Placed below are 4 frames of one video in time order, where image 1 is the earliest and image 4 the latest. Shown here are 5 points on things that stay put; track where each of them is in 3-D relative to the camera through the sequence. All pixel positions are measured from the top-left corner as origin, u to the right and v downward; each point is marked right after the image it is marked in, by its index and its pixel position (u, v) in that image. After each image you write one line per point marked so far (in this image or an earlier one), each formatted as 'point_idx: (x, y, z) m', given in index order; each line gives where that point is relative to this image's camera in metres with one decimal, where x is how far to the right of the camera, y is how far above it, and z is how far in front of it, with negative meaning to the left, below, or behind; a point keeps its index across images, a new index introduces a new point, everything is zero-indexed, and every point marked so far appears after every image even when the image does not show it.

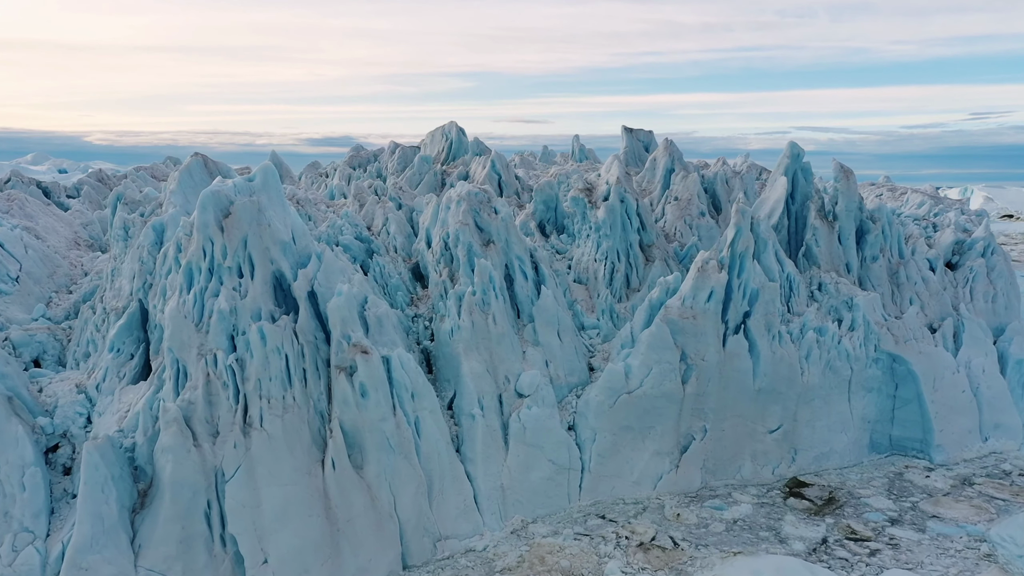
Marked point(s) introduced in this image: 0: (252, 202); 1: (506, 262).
0: (-3.6, +1.2, +15.0) m
1: (-0.1, +0.4, +19.4) m
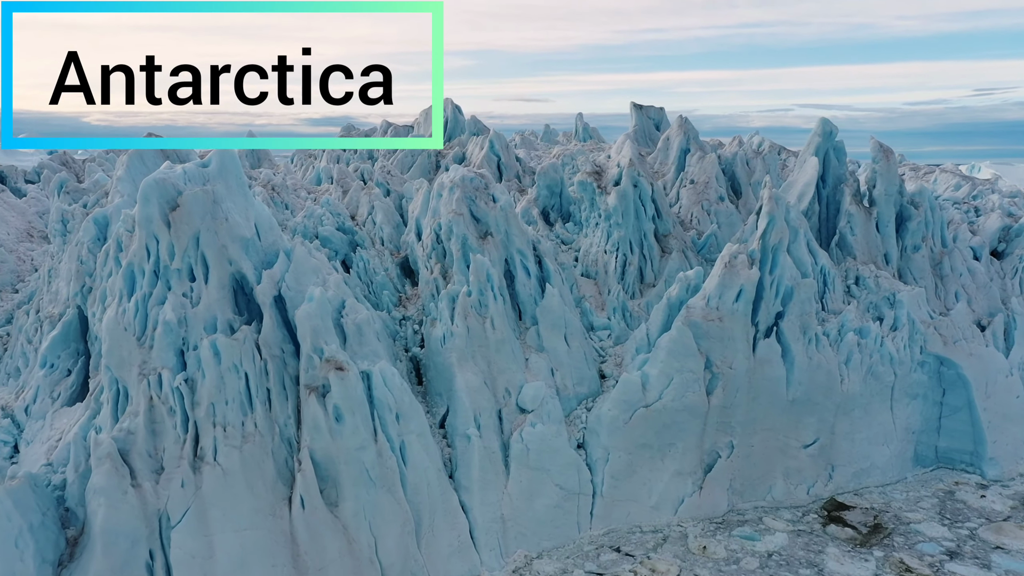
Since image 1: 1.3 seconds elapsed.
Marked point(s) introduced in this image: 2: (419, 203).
0: (-3.6, +1.1, +12.7) m
1: (-0.1, +0.5, +17.2) m
2: (-1.6, +1.5, +18.7) m
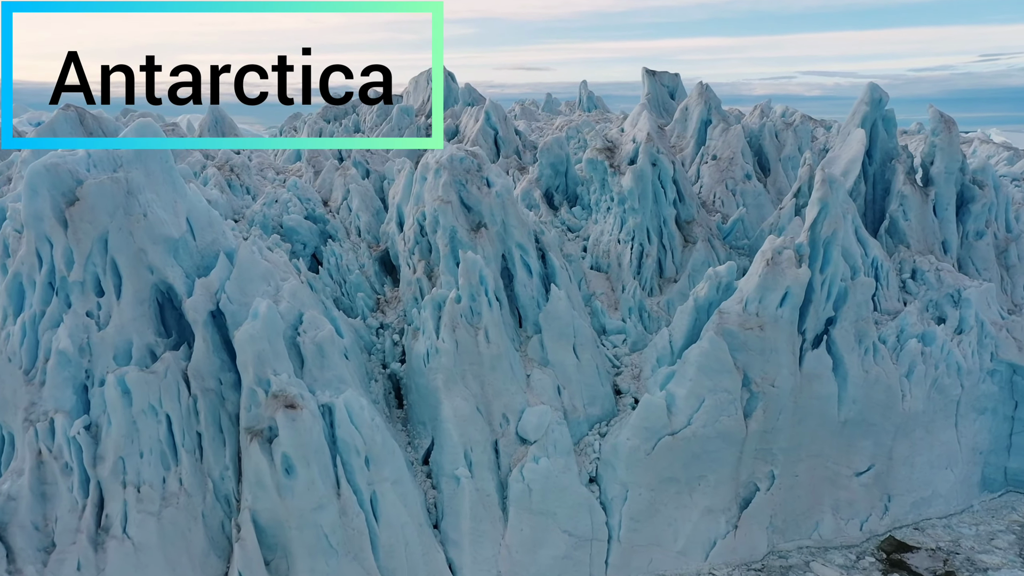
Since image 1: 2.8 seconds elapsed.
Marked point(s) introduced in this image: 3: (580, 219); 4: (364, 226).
0: (-3.6, +1.0, +9.9) m
1: (-0.1, +0.5, +14.4) m
2: (-1.6, +1.5, +15.9) m
3: (+1.2, +1.2, +18.6) m
4: (-2.2, +0.9, +16.3) m
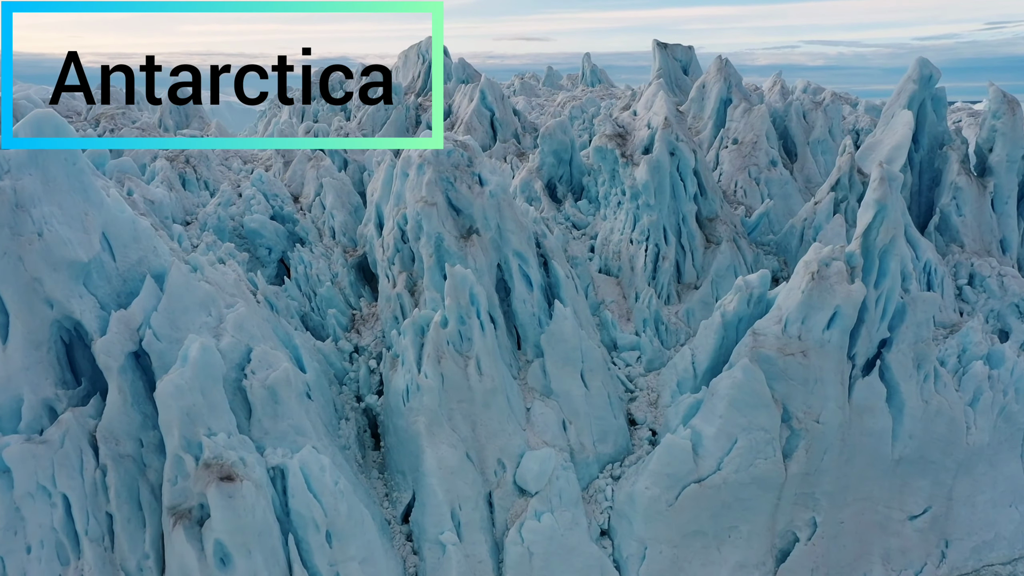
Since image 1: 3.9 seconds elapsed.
0: (-3.7, +0.7, +7.8) m
1: (-0.2, +0.3, +12.3) m
2: (-1.7, +1.3, +13.7) m
3: (+1.1, +1.1, +16.5) m
4: (-2.3, +0.8, +14.2) m
